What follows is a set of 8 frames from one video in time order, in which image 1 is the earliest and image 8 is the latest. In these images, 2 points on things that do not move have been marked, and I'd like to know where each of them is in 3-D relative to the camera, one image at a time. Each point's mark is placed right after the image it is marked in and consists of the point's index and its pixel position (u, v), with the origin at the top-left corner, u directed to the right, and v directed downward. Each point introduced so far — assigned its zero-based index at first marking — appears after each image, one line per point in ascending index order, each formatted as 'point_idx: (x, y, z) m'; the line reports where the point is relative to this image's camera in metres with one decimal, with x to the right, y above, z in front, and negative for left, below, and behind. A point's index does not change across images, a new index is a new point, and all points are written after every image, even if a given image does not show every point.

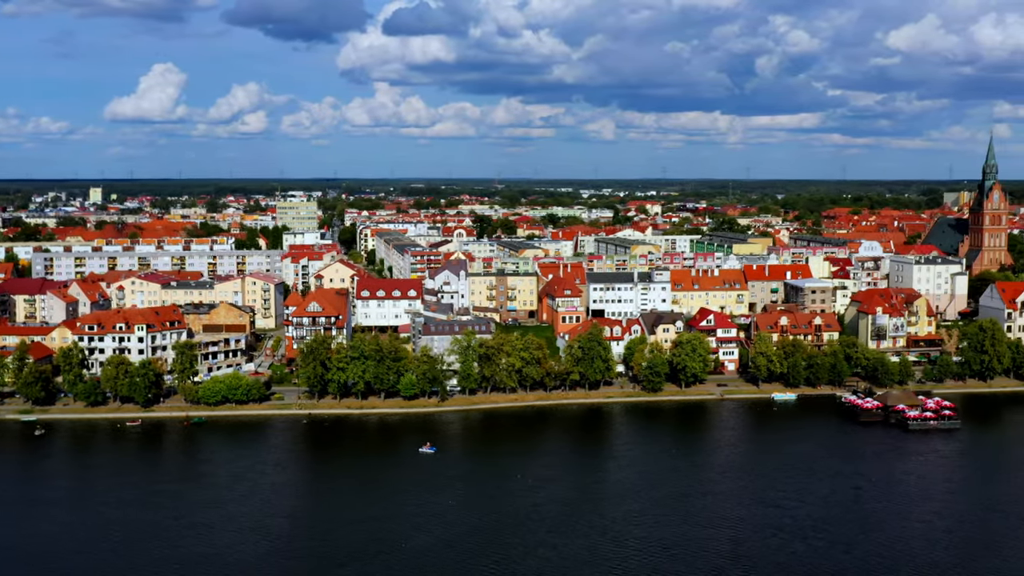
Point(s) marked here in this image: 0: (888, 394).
0: (+6.0, -1.7, +19.7) m
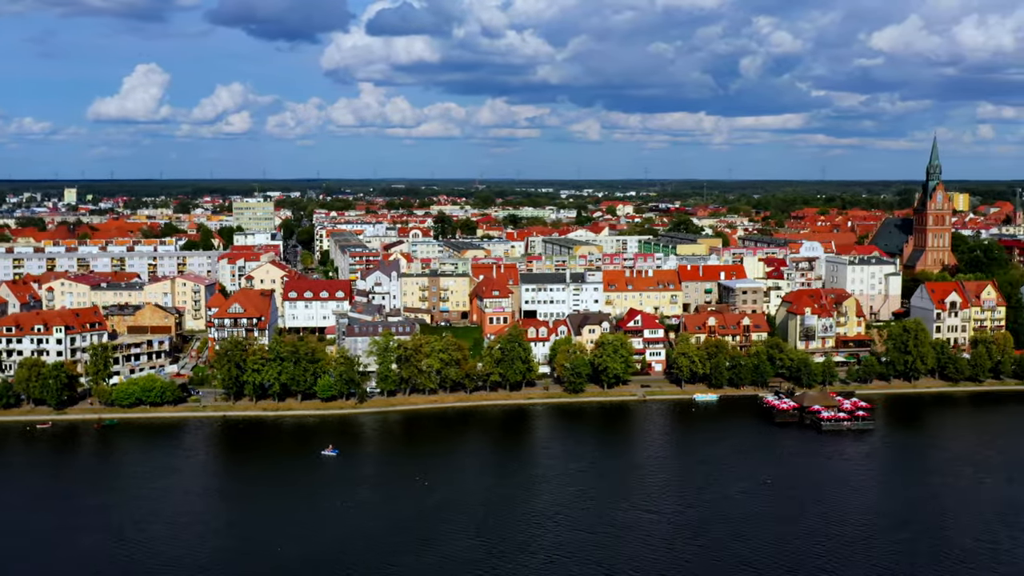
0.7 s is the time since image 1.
0: (+4.7, -1.8, +19.7) m
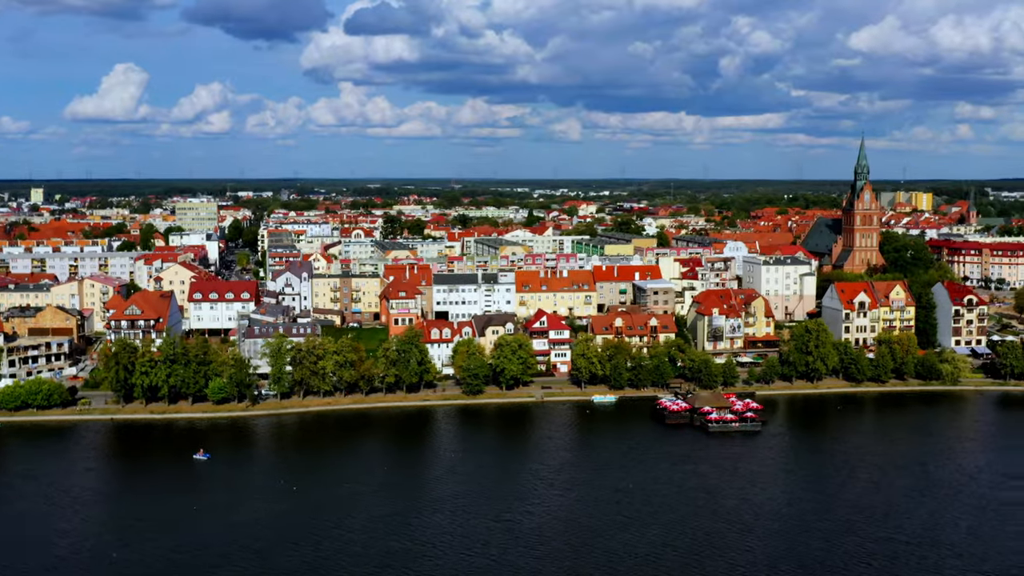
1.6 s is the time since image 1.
0: (+2.9, -1.8, +19.6) m
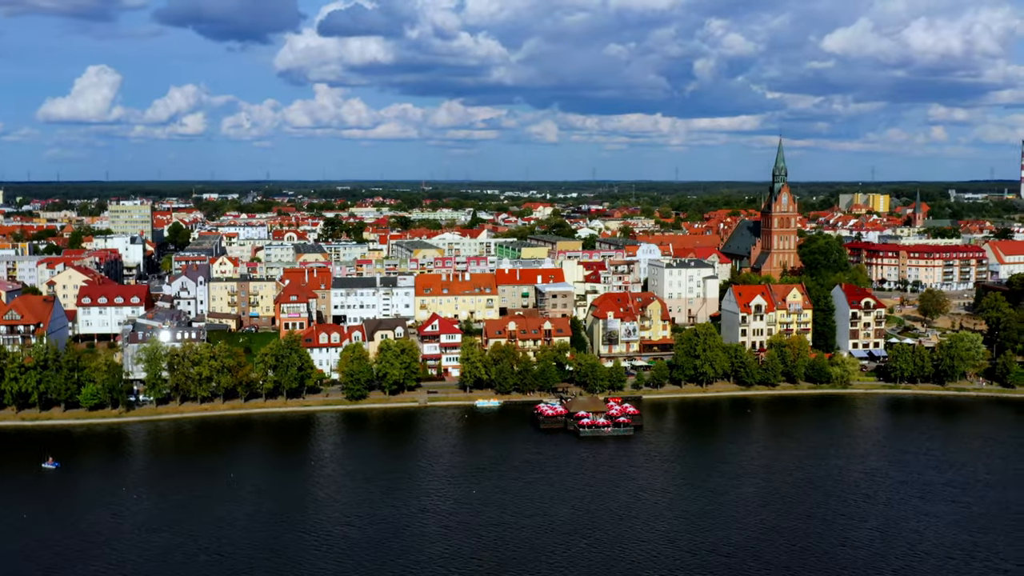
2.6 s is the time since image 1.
0: (+1.0, -1.8, +19.4) m
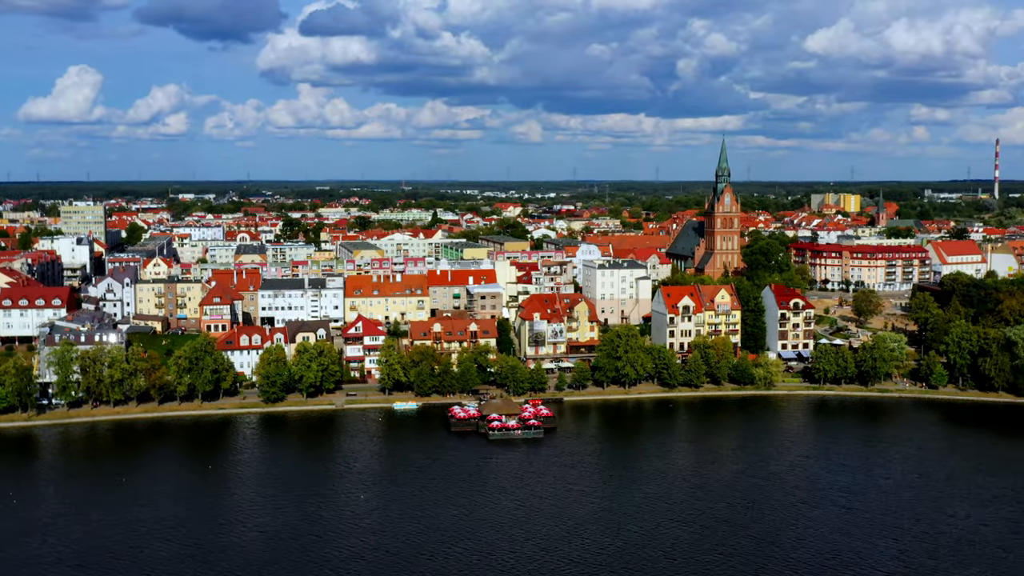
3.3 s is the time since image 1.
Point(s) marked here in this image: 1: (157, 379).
0: (-0.4, -1.8, +19.3) m
1: (-5.7, -1.5, +19.3) m
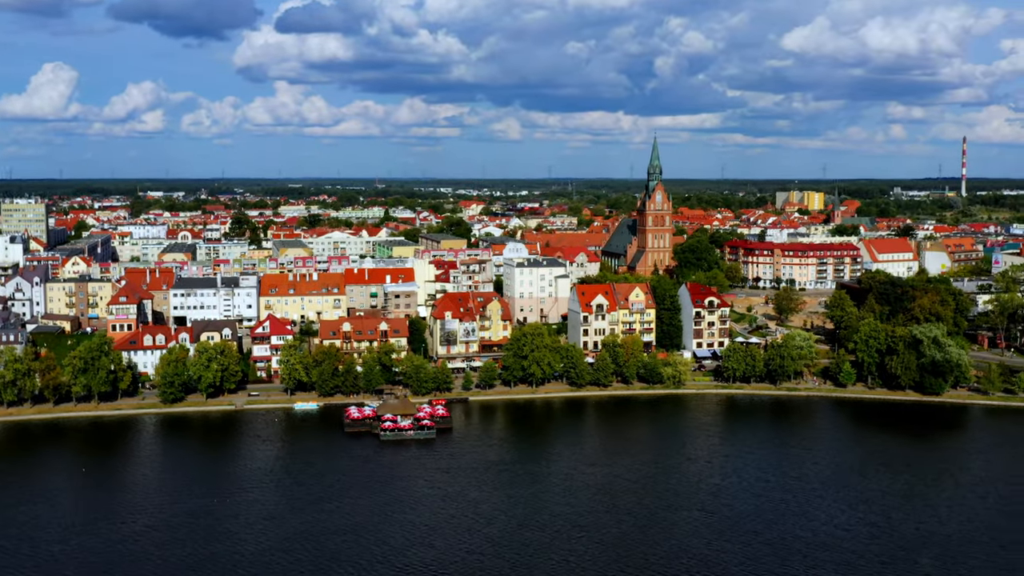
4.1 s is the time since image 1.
0: (-1.9, -1.8, +19.0) m
1: (-7.3, -1.5, +19.0) m
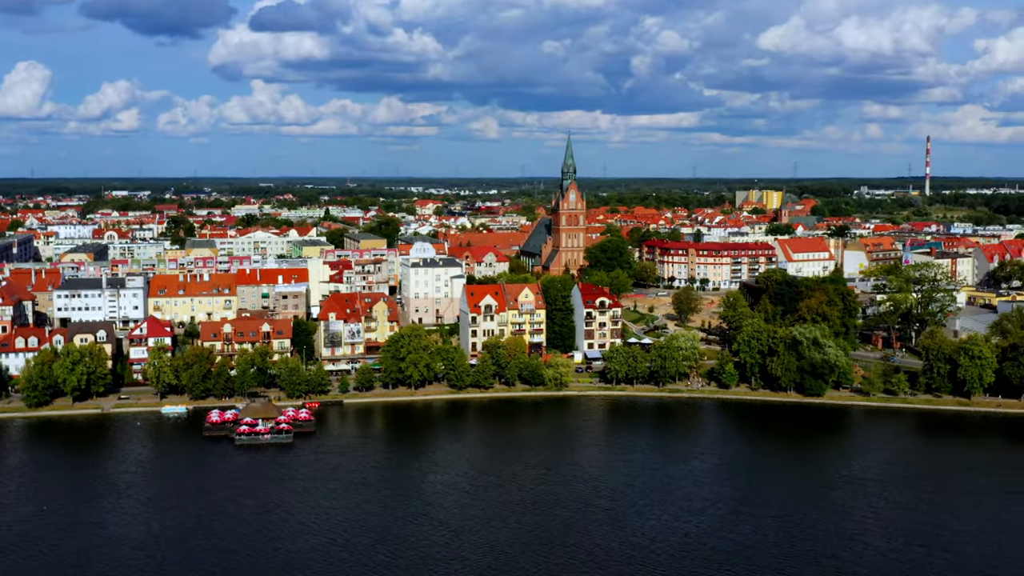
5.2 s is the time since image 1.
0: (-4.0, -1.8, +18.7) m
1: (-9.4, -1.5, +18.6) m
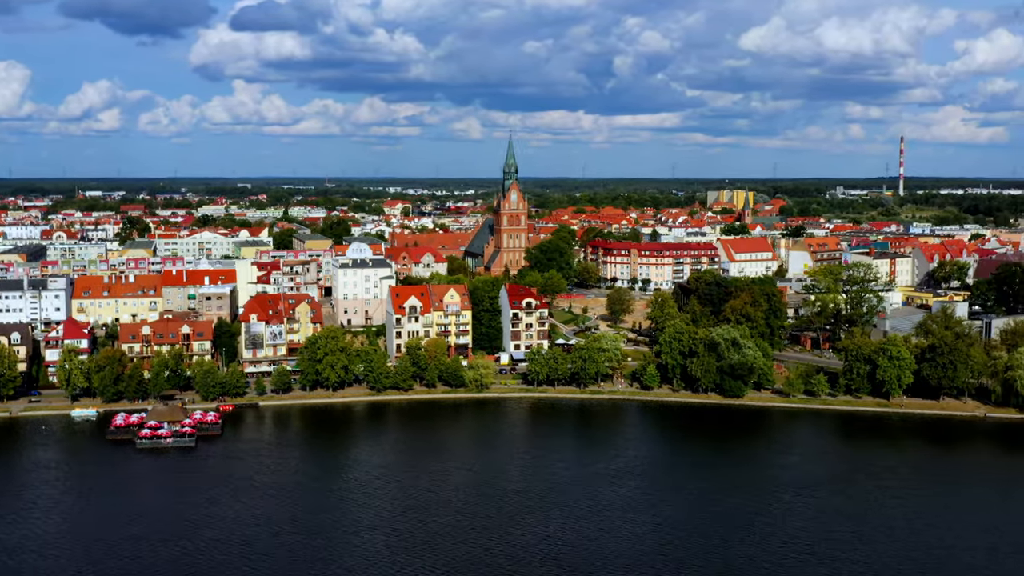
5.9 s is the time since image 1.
0: (-5.3, -1.9, +18.5) m
1: (-10.7, -1.5, +18.2) m
